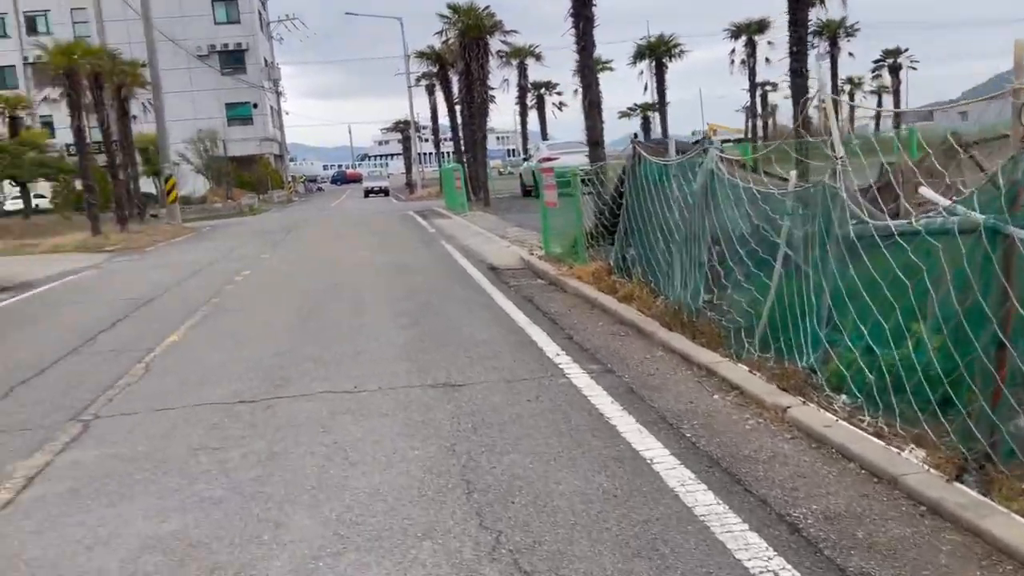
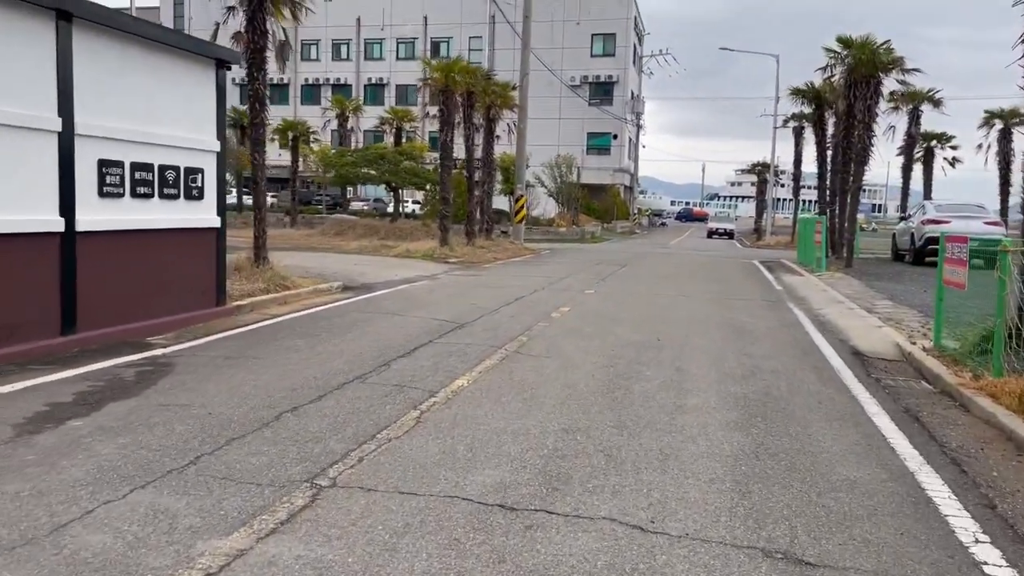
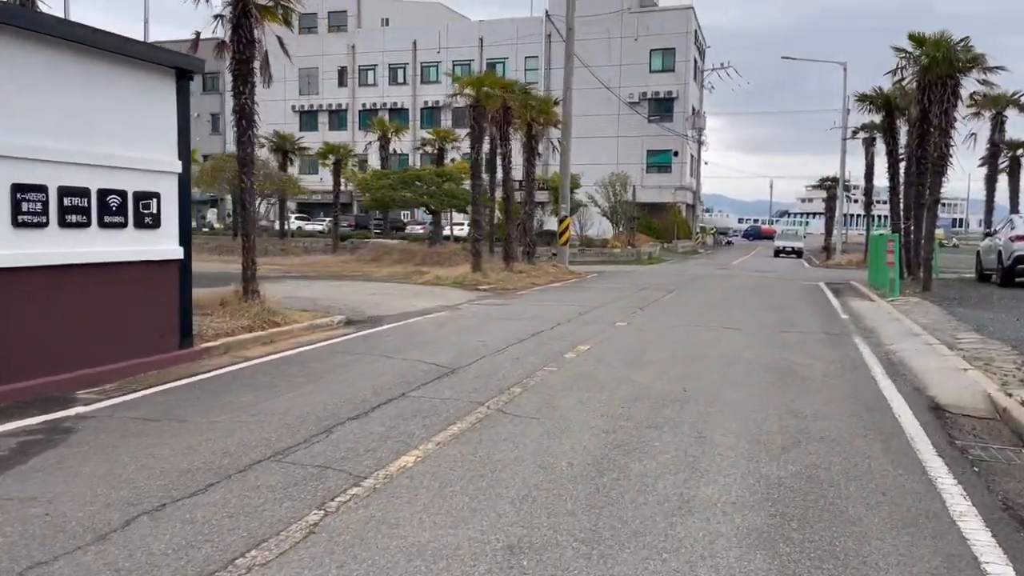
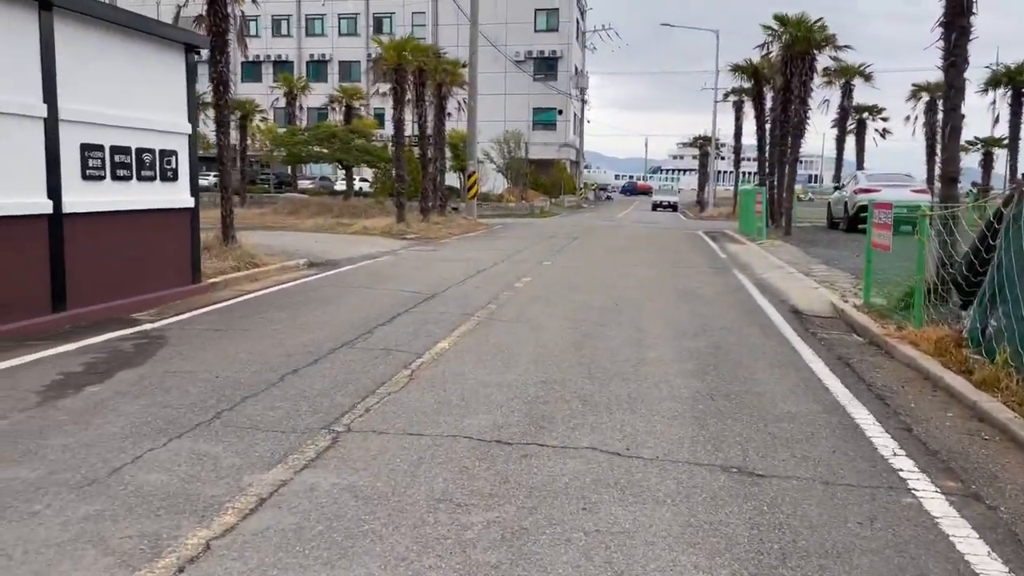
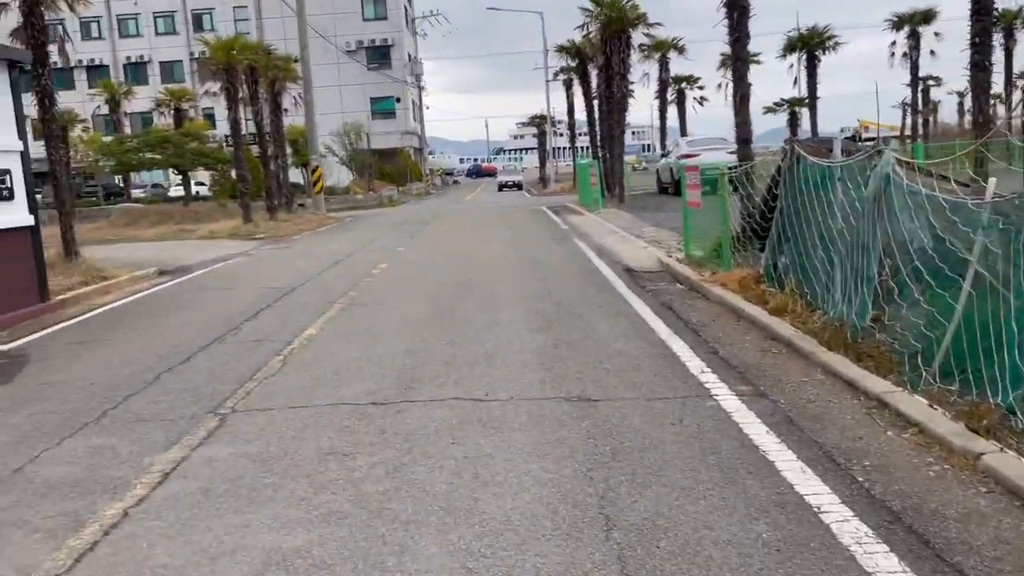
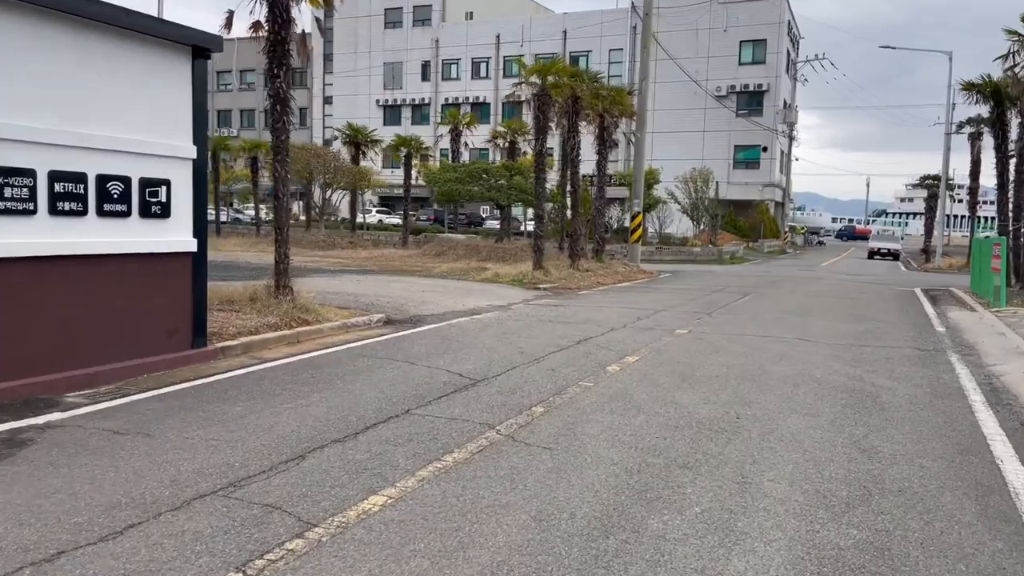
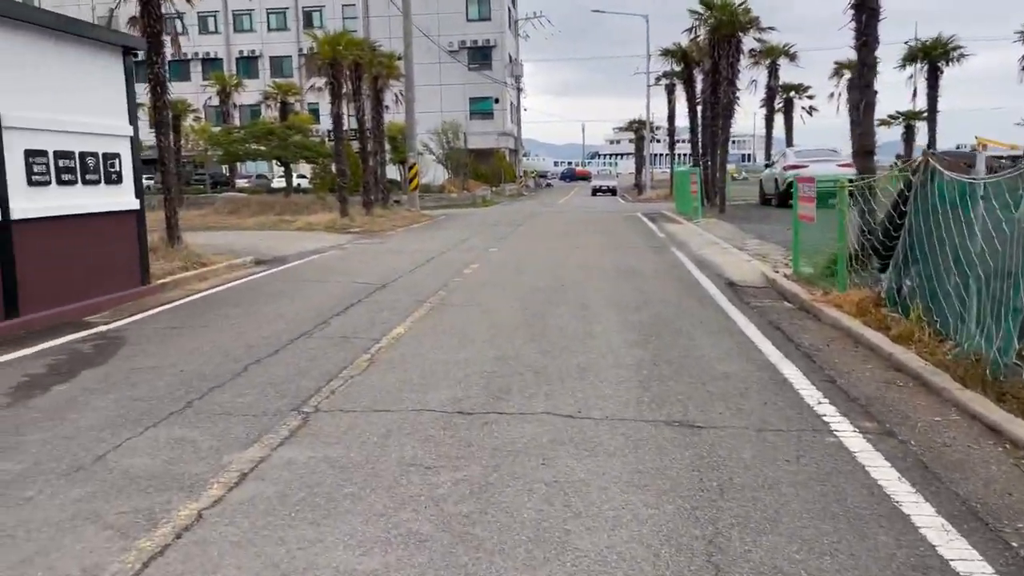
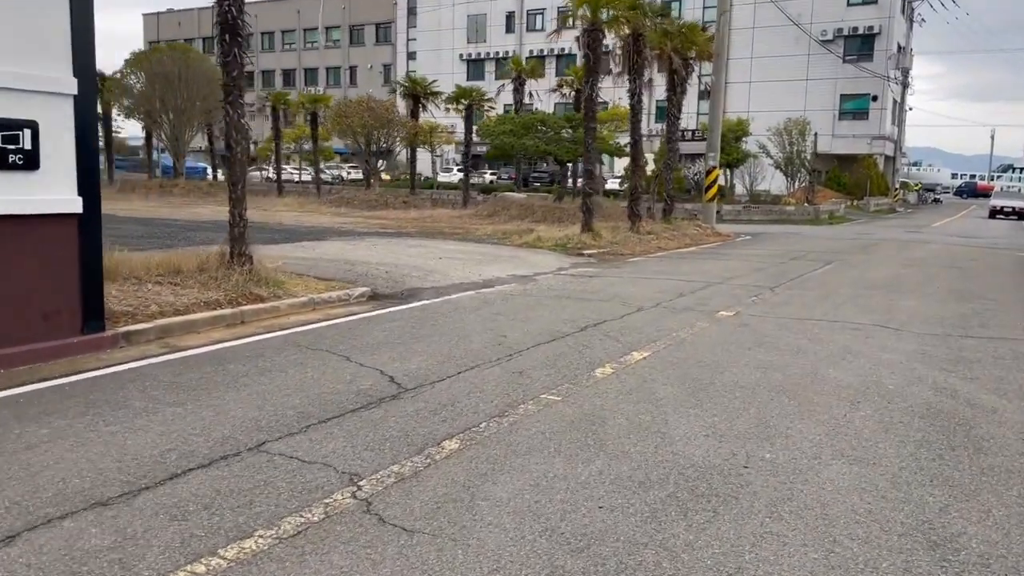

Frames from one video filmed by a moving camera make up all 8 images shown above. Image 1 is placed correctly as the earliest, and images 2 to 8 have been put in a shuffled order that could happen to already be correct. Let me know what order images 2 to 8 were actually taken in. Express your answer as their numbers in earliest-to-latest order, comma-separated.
5, 7, 4, 2, 3, 6, 8
